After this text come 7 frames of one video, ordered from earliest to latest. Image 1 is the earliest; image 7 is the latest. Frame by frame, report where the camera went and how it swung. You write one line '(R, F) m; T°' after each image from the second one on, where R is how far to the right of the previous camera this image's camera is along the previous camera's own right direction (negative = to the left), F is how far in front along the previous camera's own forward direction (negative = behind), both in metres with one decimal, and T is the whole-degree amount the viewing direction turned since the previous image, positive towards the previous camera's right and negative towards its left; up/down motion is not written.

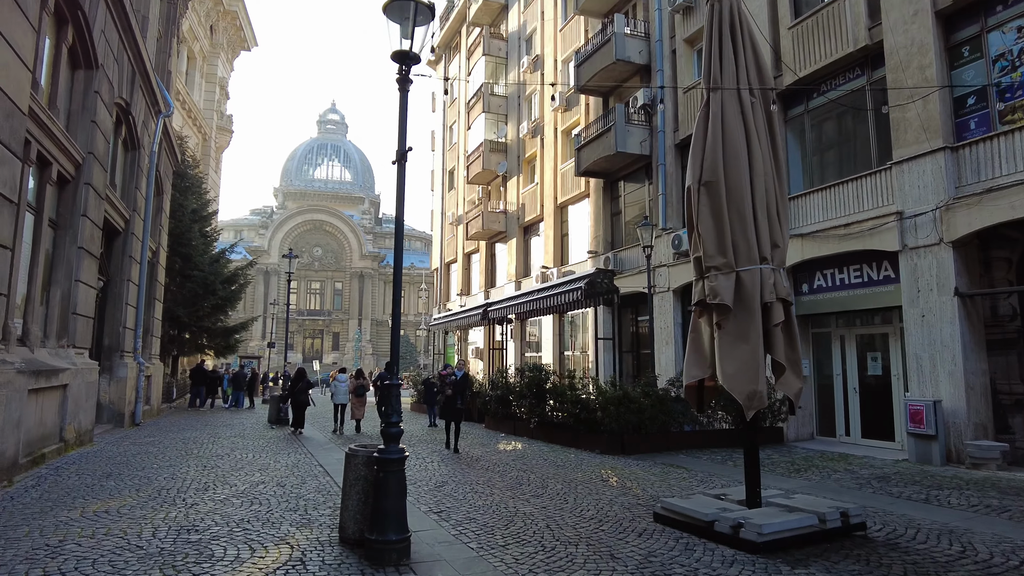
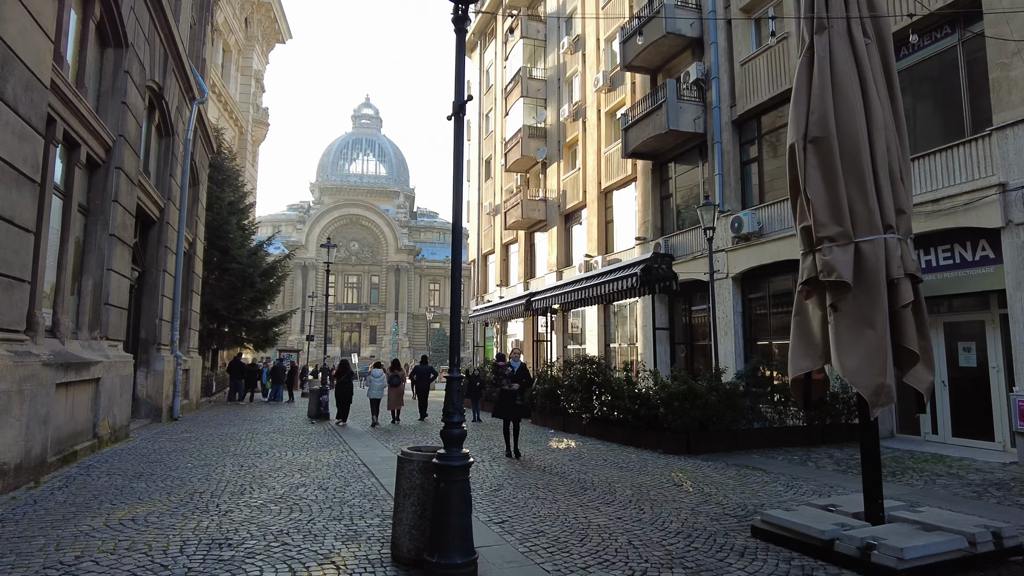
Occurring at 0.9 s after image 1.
(-0.3, +0.9) m; -3°
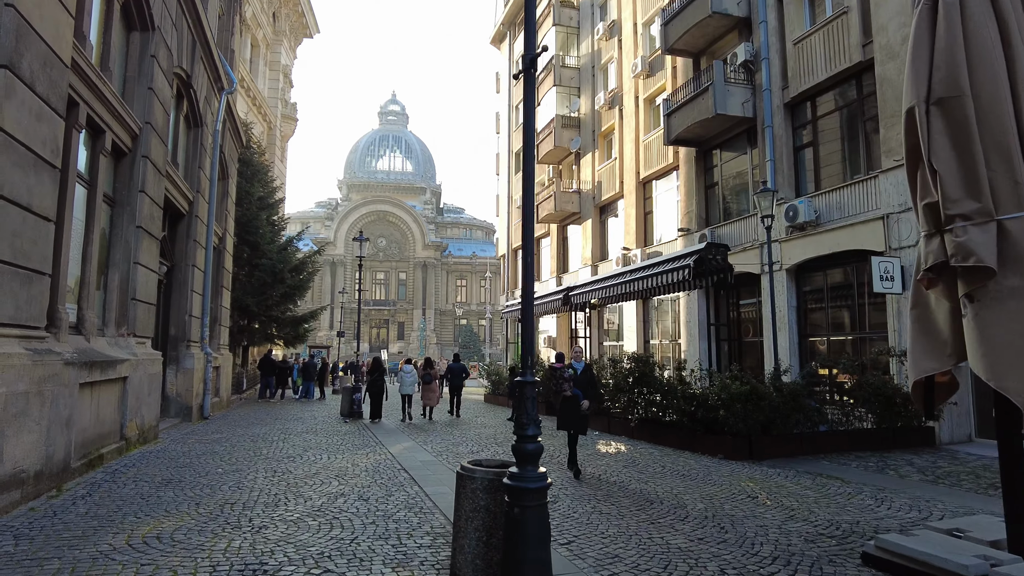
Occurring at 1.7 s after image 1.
(-0.3, +0.7) m; -2°
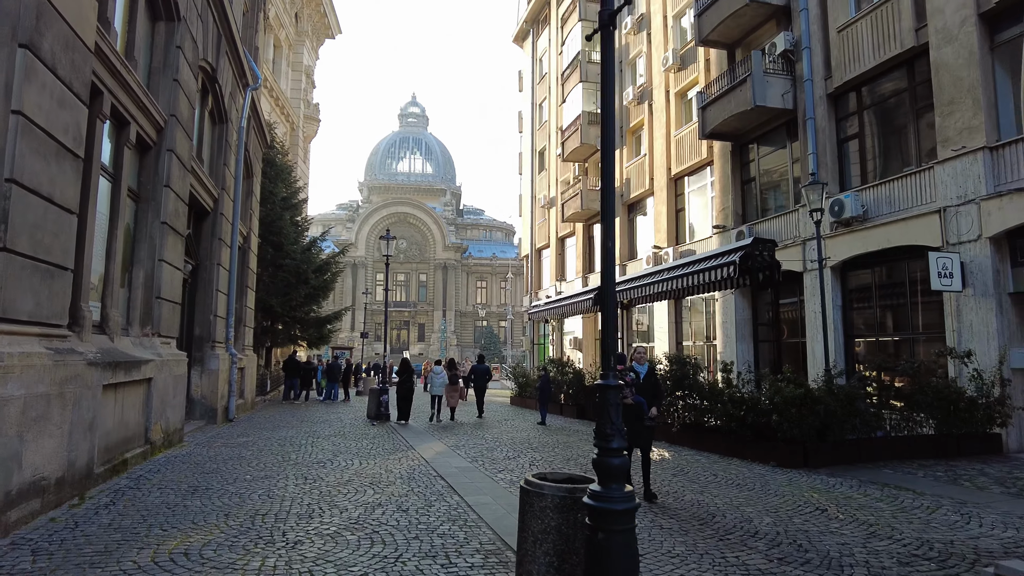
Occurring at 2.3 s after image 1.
(-0.3, +0.5) m; -2°
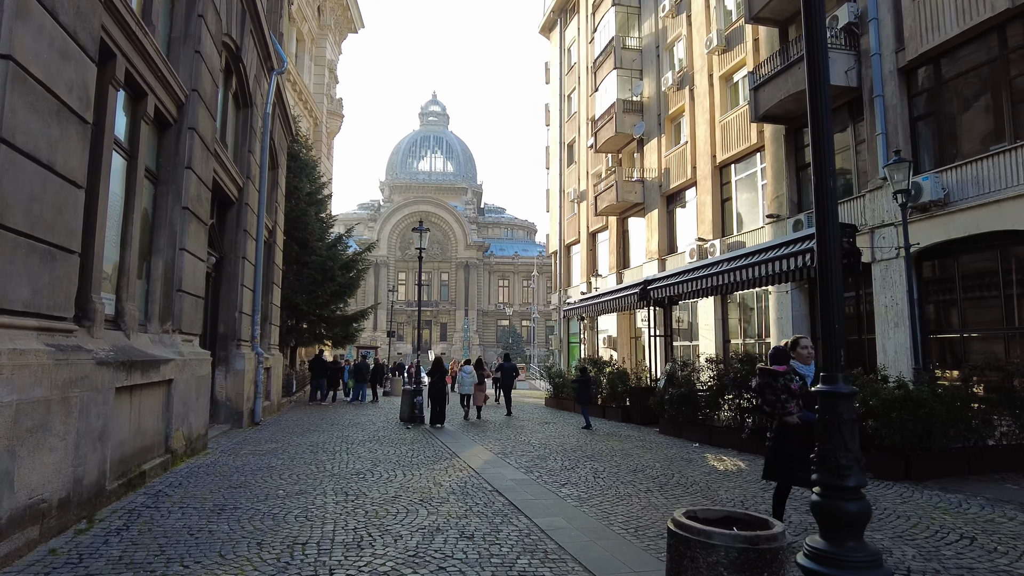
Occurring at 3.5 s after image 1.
(-0.5, +1.0) m; -2°
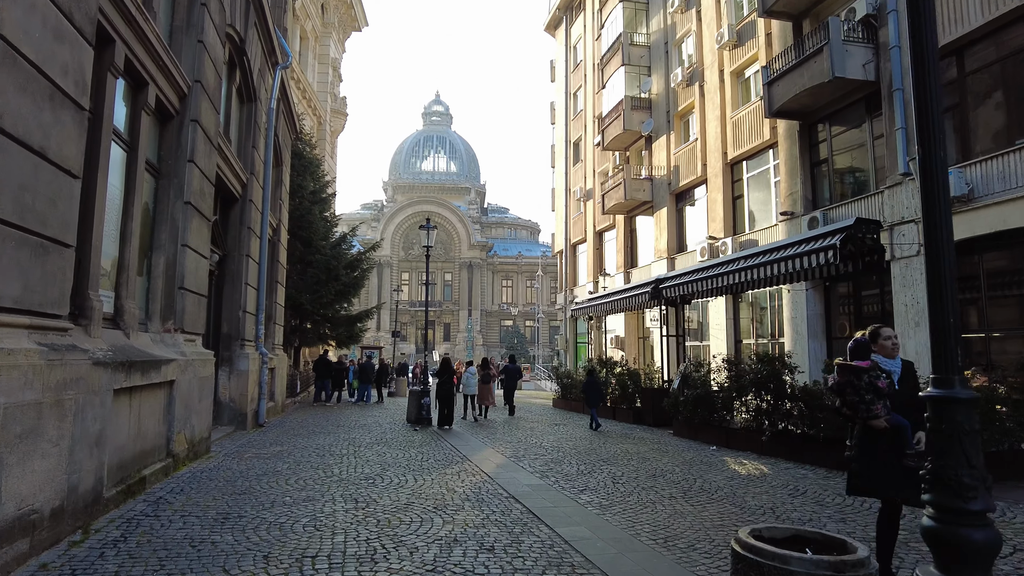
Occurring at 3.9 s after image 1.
(-0.2, +0.3) m; 0°
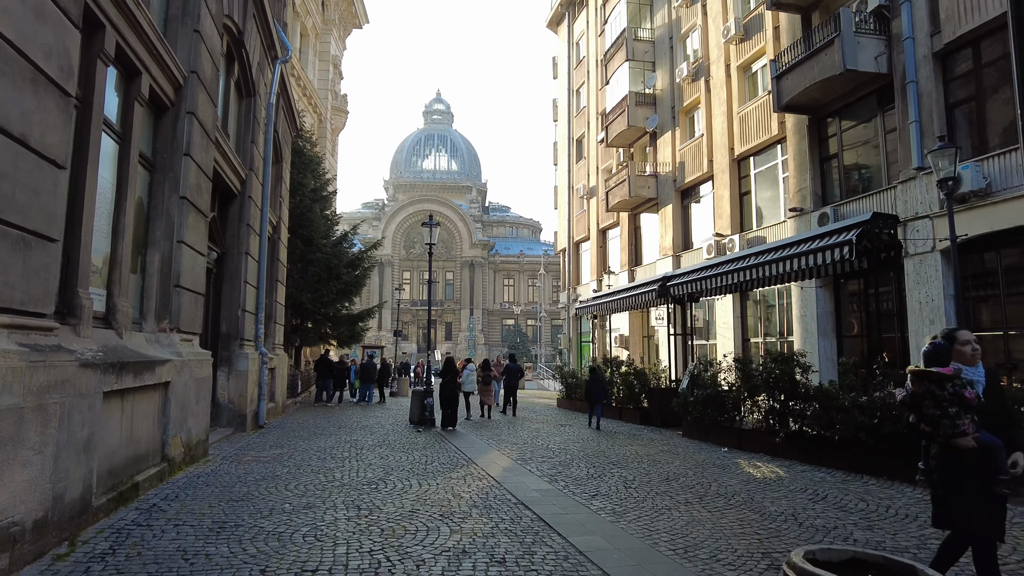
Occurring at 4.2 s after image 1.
(-0.1, +0.3) m; 0°
